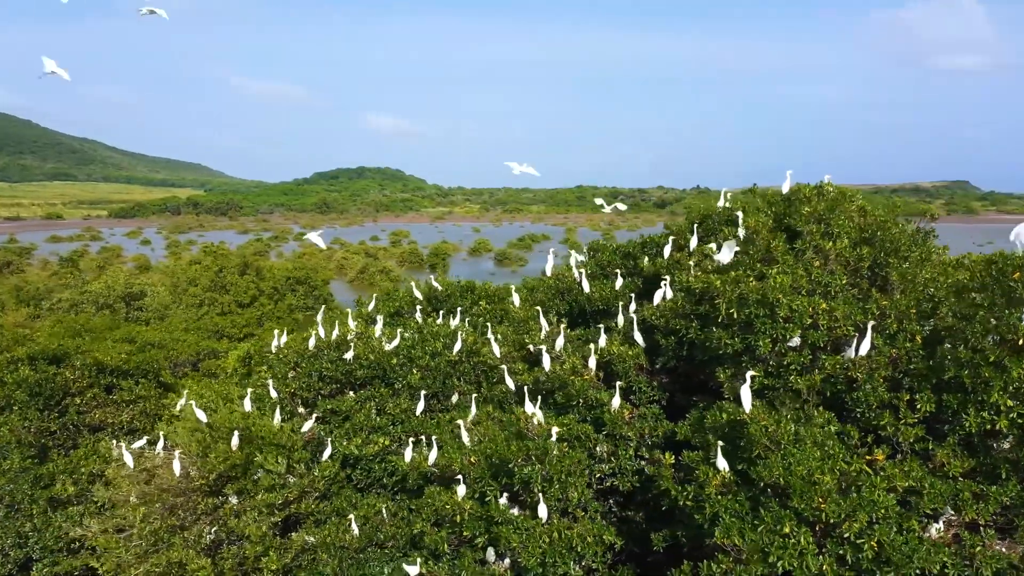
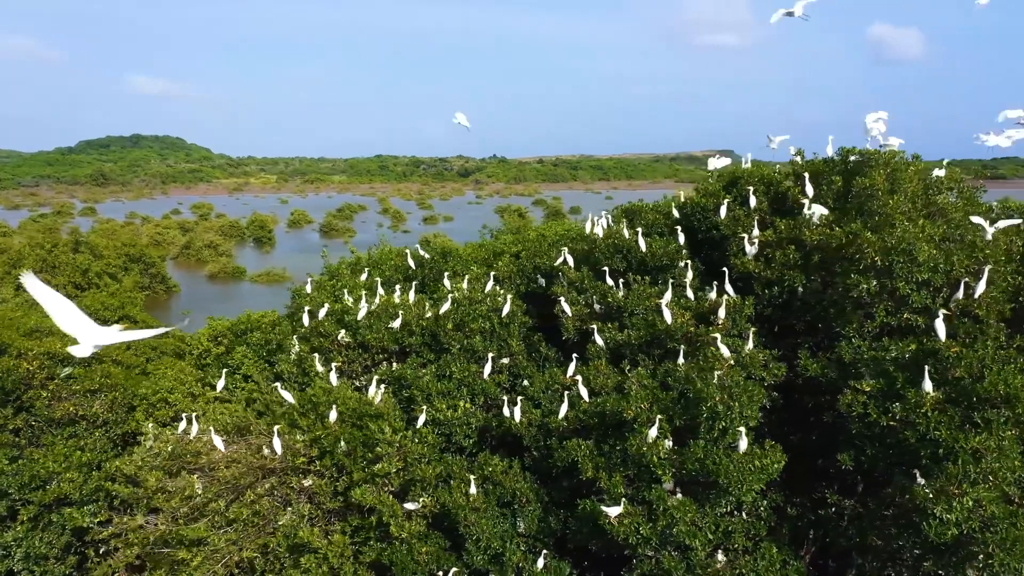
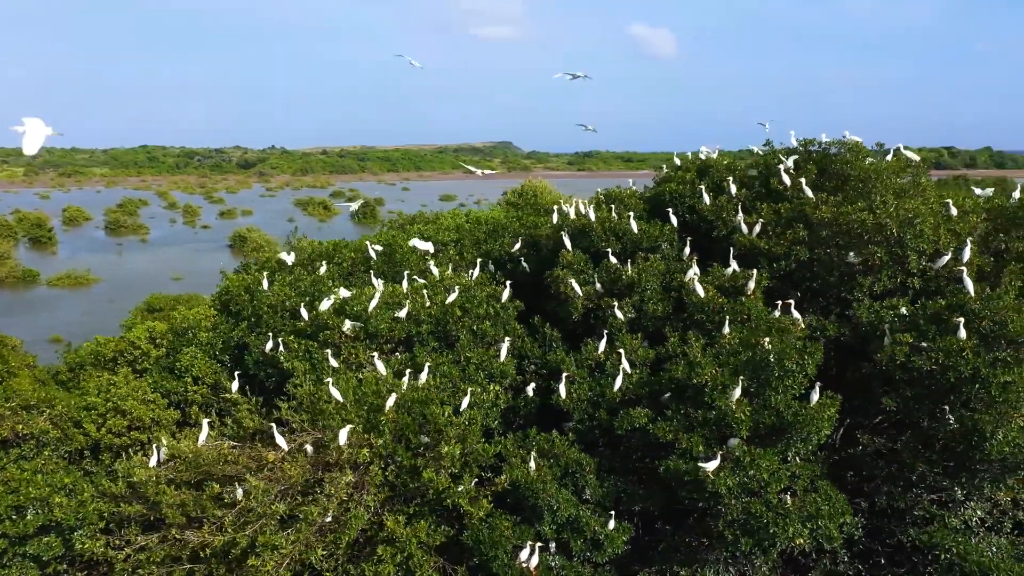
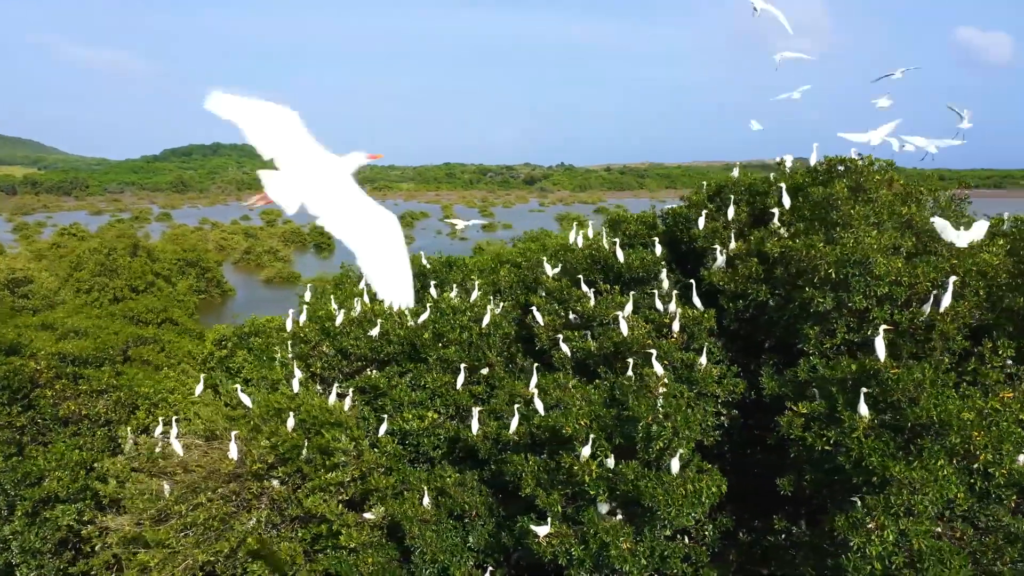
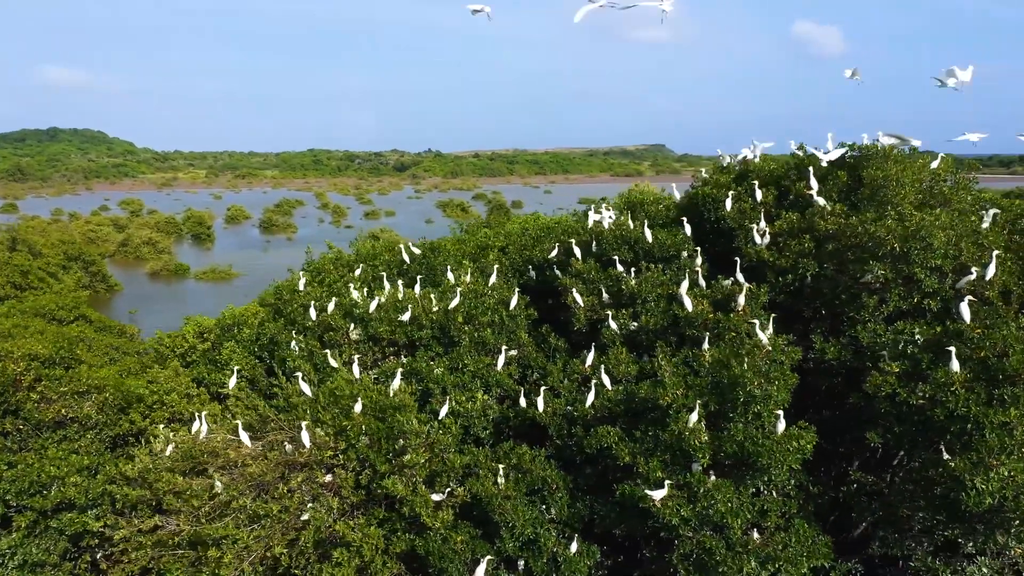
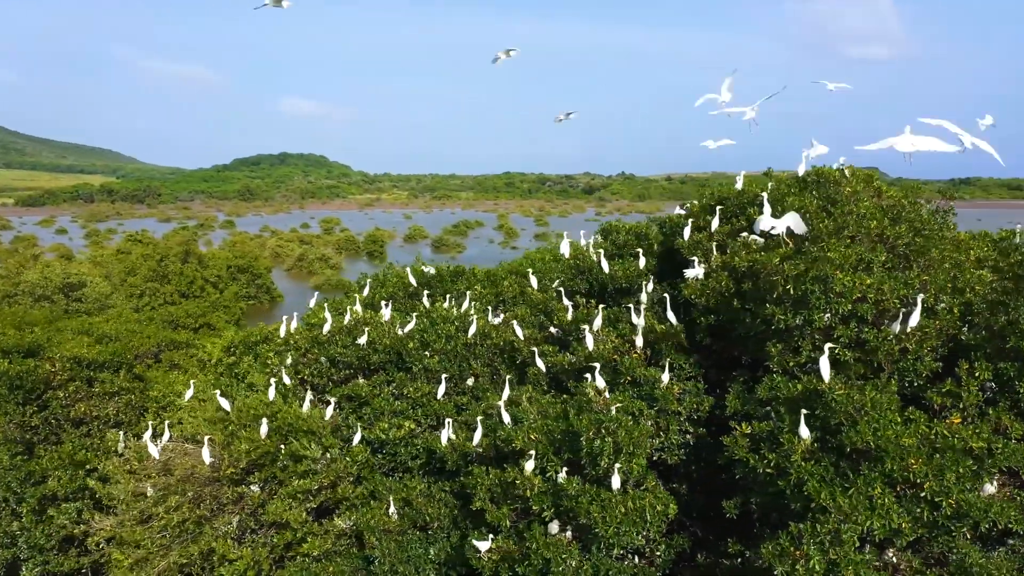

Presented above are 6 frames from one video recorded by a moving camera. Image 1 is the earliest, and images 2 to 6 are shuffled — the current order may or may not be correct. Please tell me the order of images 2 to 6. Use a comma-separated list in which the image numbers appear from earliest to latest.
6, 4, 2, 5, 3
